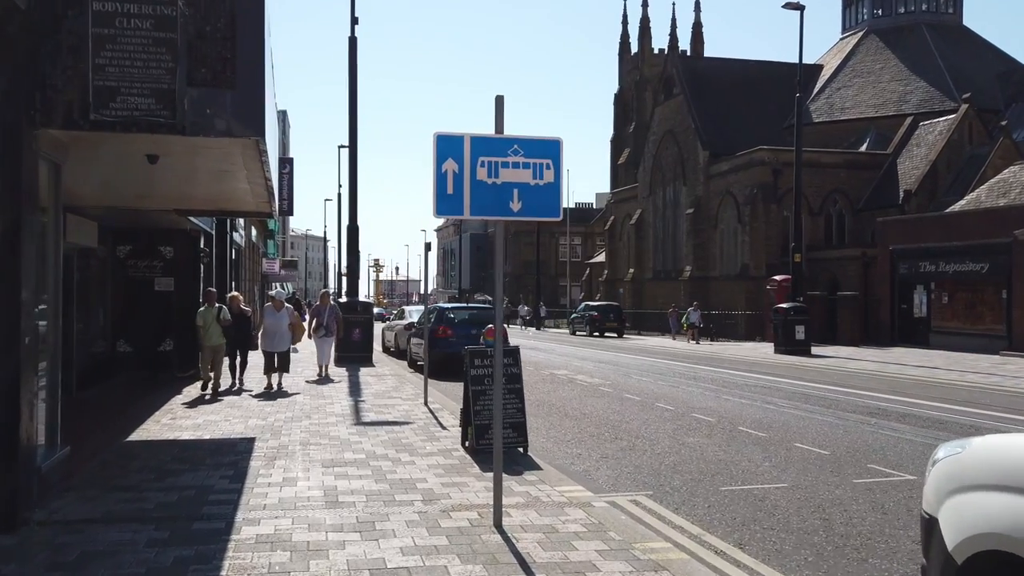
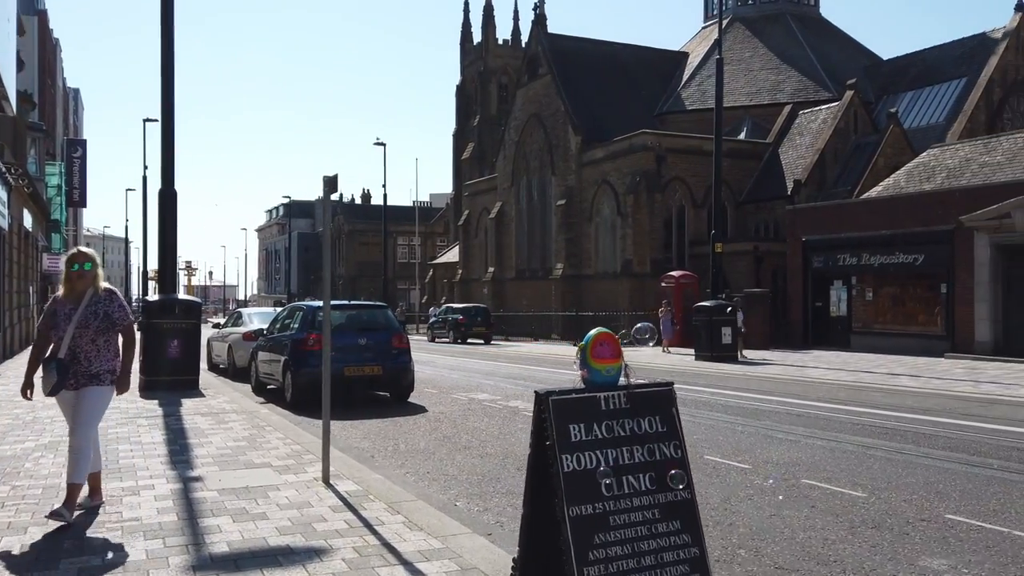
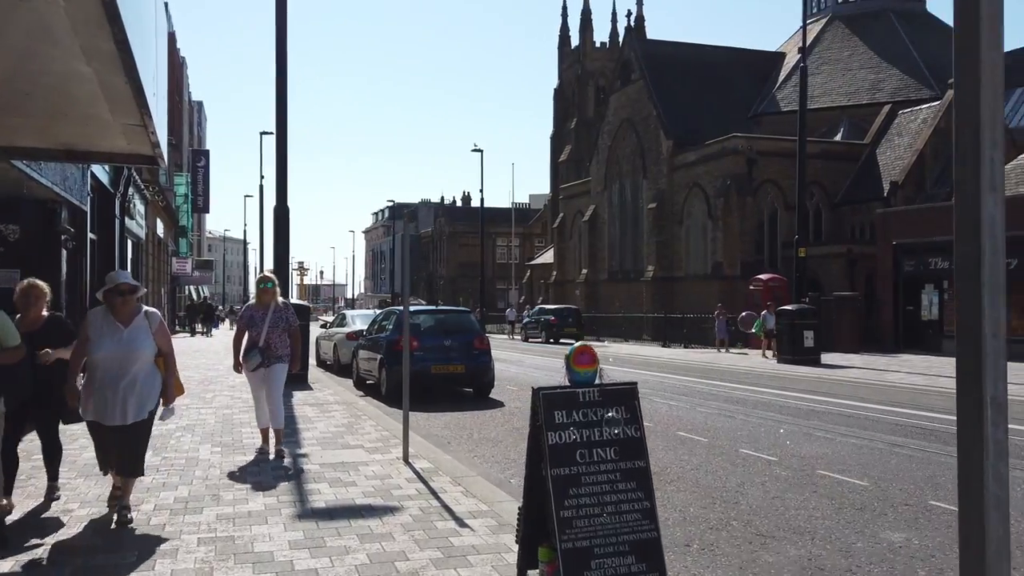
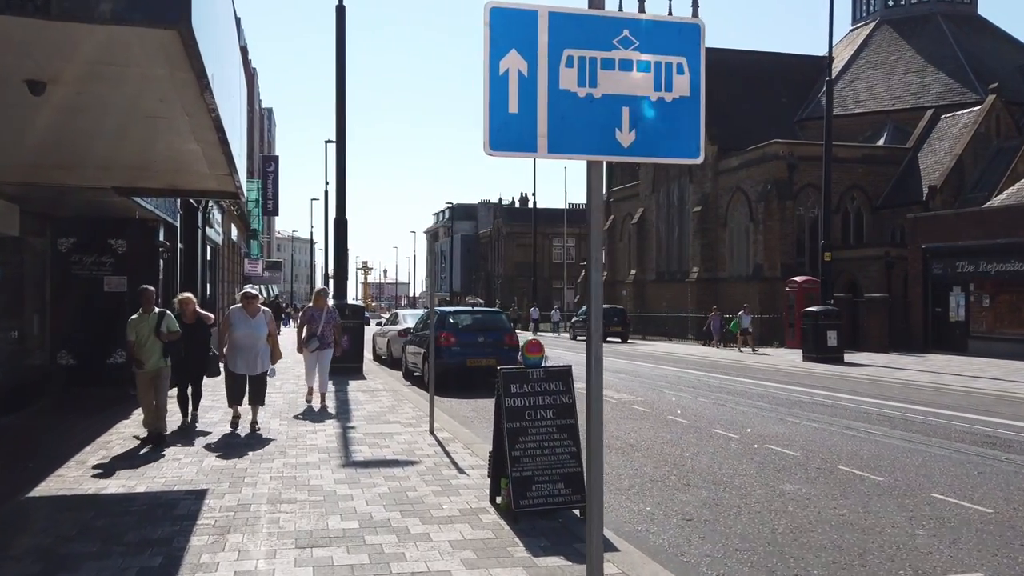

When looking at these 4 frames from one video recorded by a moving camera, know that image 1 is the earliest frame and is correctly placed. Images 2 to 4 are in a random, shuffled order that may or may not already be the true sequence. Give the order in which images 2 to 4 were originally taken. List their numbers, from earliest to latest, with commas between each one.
4, 3, 2
